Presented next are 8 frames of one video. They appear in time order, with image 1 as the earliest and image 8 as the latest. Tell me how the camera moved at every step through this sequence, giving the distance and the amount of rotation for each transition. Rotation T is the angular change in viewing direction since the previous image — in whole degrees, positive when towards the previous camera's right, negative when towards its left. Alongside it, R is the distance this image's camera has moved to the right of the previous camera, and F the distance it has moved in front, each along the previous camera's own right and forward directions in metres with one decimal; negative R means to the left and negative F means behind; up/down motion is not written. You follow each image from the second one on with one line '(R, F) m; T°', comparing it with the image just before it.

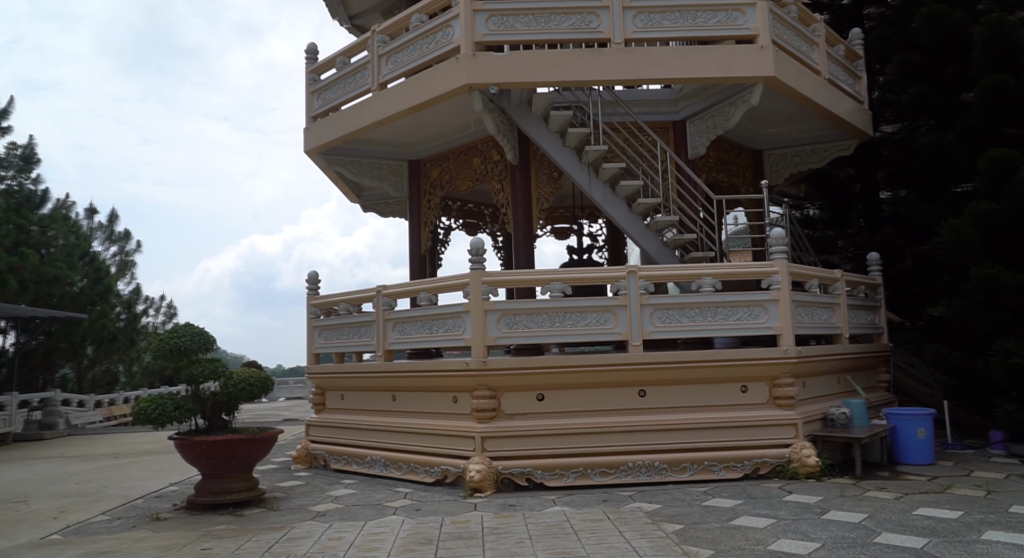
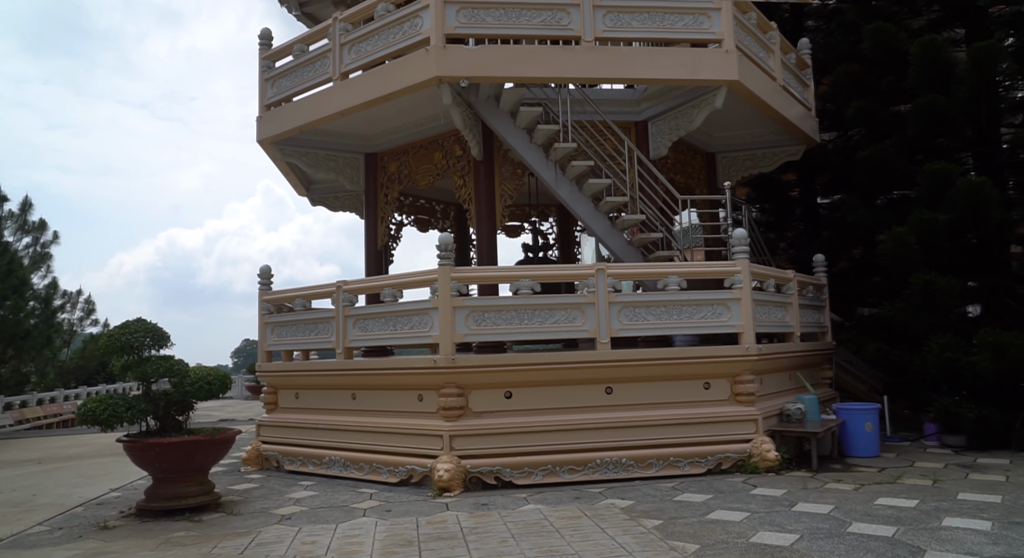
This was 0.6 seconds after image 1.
(-0.3, +0.1) m; +6°
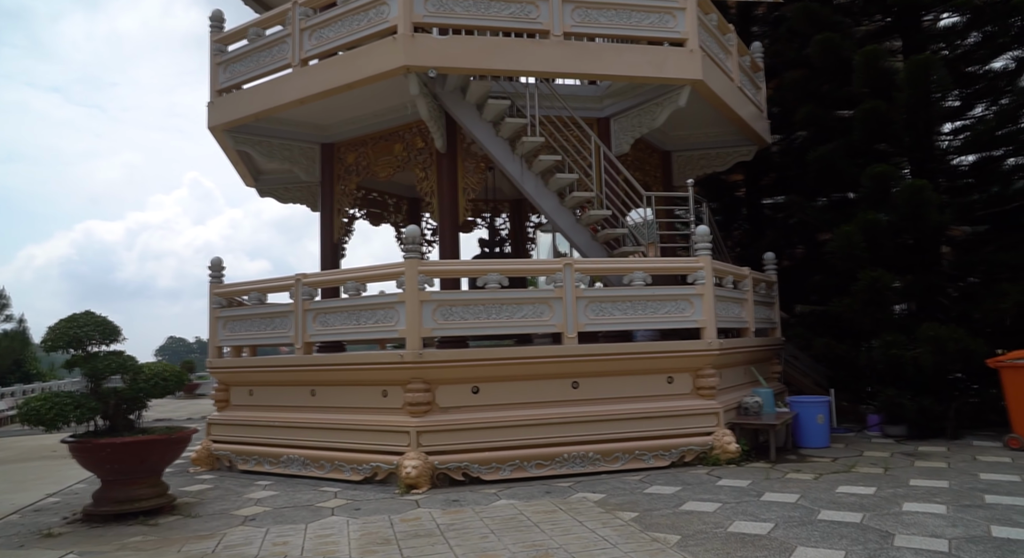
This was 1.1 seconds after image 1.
(-0.2, +0.1) m; +5°
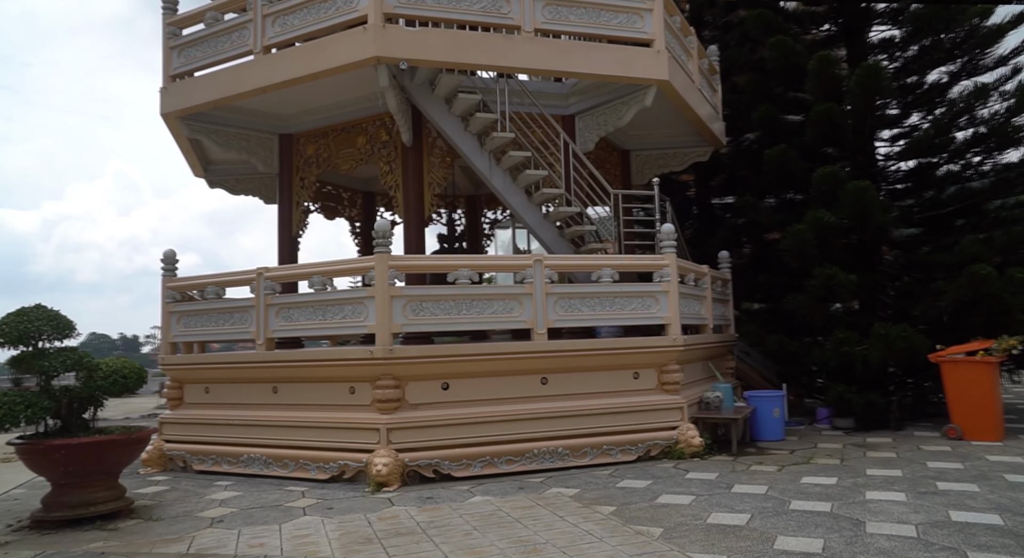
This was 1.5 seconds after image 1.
(-0.2, 0.0) m; +5°
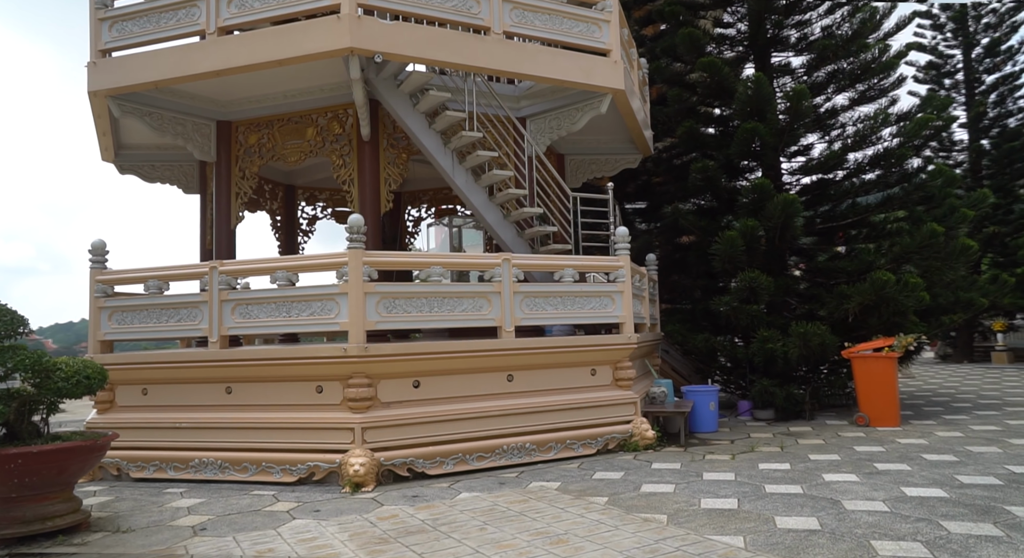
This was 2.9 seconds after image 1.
(-0.7, 0.0) m; +10°
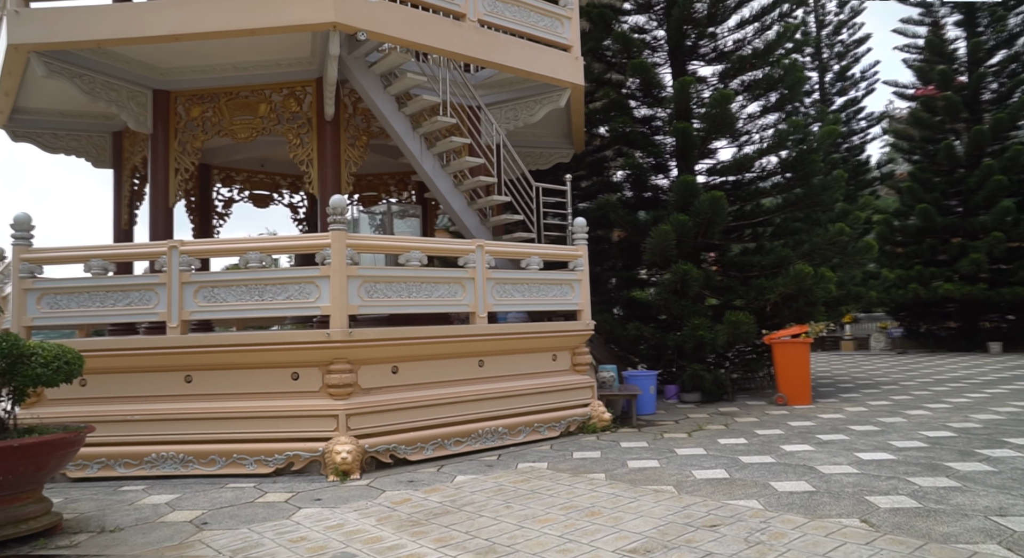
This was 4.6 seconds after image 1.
(-0.8, 0.0) m; +11°
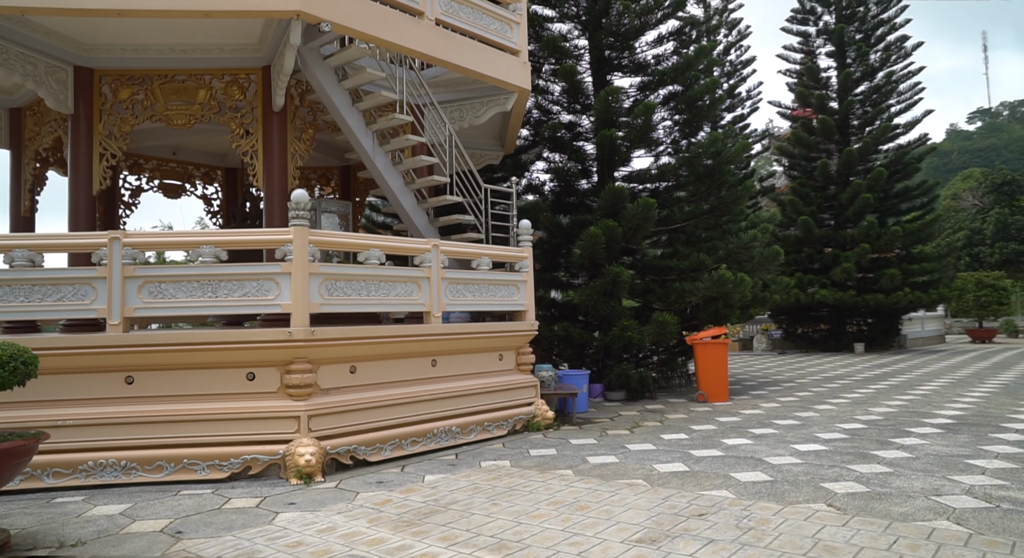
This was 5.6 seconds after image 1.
(-0.6, 0.0) m; +9°
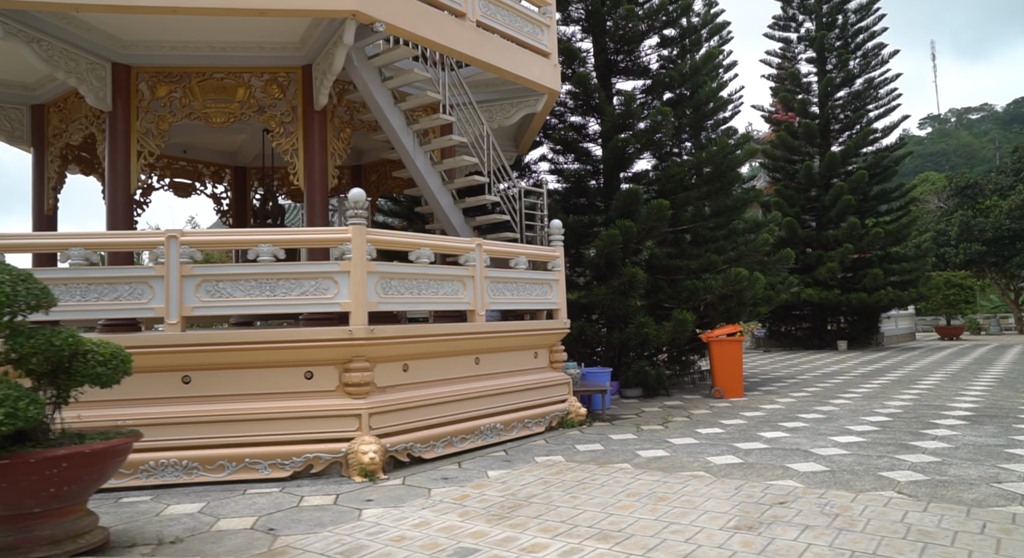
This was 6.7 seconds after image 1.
(-0.6, -0.1) m; +2°
